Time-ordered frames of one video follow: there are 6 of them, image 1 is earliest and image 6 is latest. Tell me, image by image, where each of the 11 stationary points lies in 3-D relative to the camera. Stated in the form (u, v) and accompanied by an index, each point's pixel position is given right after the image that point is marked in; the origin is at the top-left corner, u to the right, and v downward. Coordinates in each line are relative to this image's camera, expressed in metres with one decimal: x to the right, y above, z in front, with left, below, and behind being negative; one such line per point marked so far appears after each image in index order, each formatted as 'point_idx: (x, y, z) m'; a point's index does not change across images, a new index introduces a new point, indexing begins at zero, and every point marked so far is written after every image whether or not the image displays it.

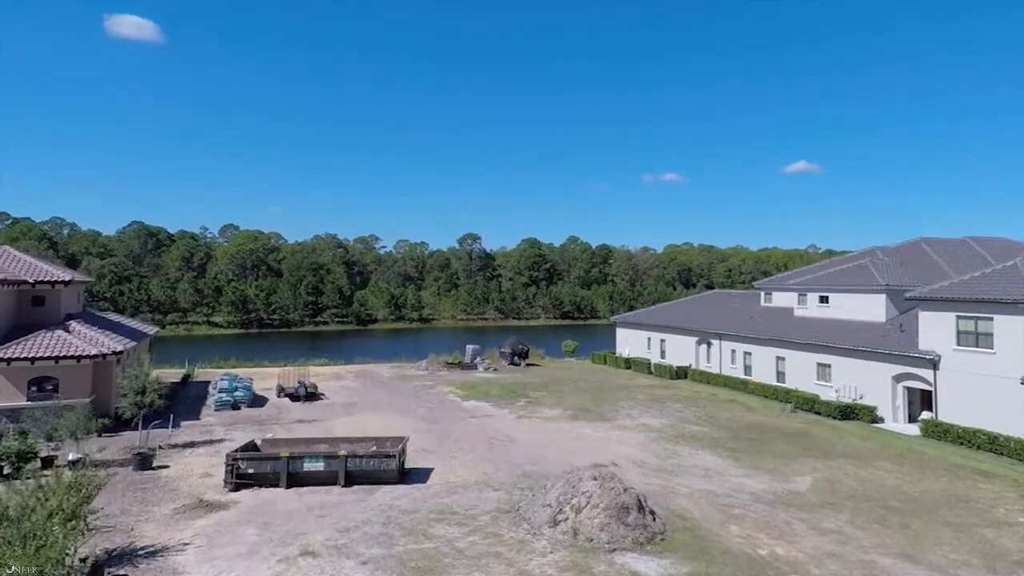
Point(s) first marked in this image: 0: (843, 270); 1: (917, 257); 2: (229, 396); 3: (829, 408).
0: (+9.2, +0.4, +18.8) m
1: (+11.1, +0.8, +18.4) m
2: (-6.6, -2.5, +15.7) m
3: (+7.2, -2.7, +15.2) m
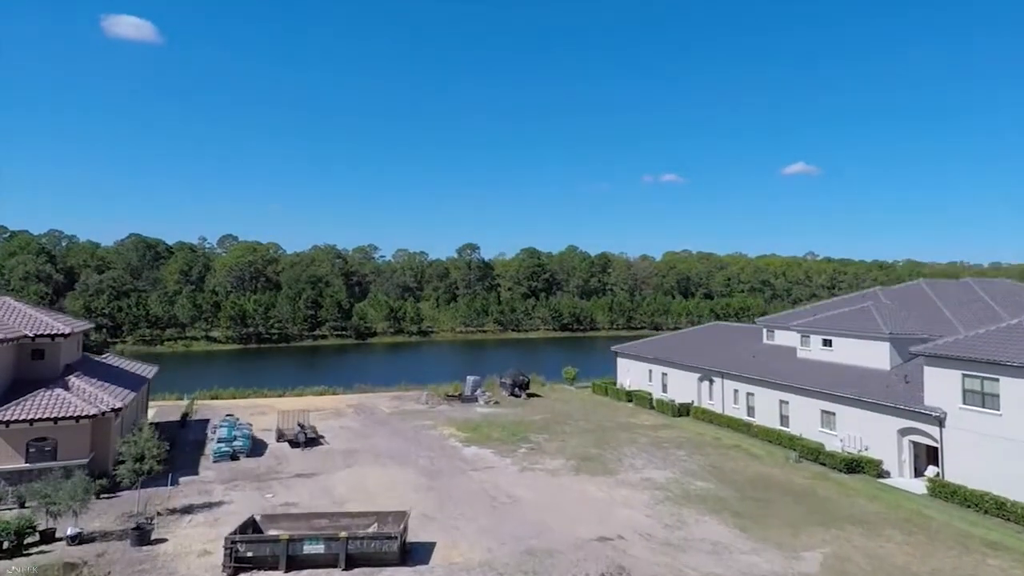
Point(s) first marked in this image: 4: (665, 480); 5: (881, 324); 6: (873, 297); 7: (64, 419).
0: (+9.3, -0.7, +18.6) m
1: (+11.2, -0.3, +18.3) m
2: (-6.6, -3.7, +15.5) m
3: (+7.2, -3.9, +15.0) m
4: (+3.2, -4.1, +14.1) m
5: (+9.3, -0.9, +17.0) m
6: (+10.2, -0.3, +19.0) m
7: (-8.5, -2.5, +12.7) m
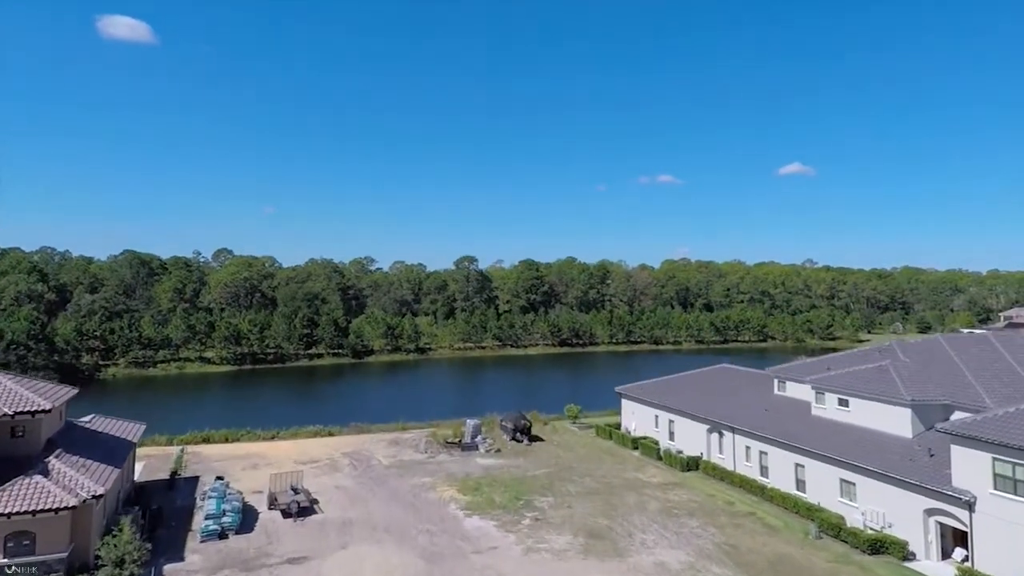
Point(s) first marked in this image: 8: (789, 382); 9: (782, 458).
0: (+9.4, -2.2, +17.9) m
1: (+11.3, -1.8, +17.6) m
2: (-6.5, -5.2, +14.7) m
3: (+7.3, -5.4, +14.3) m
4: (+3.3, -5.6, +13.3) m
5: (+9.4, -2.4, +16.2) m
6: (+10.3, -1.8, +18.3) m
7: (-8.4, -4.0, +11.9) m
8: (+8.3, -2.8, +19.9) m
9: (+7.1, -4.5, +17.6) m
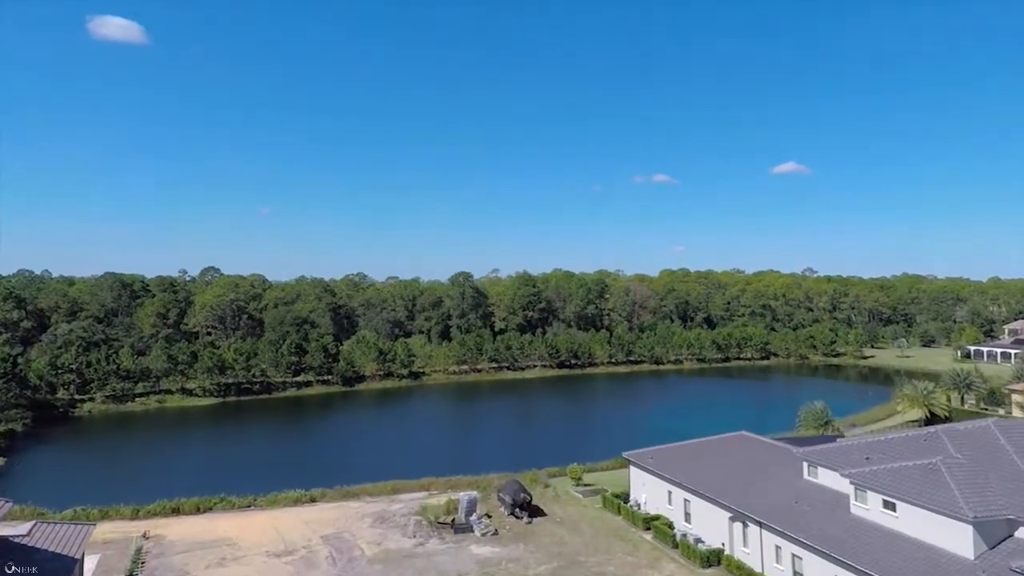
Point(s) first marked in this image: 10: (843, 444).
0: (+9.3, -4.2, +15.8) m
1: (+11.3, -3.8, +15.5) m
2: (-6.5, -7.2, +12.5) m
3: (+7.4, -7.3, +12.1) m
4: (+3.3, -7.6, +11.2) m
5: (+9.4, -4.4, +14.1) m
6: (+10.3, -3.8, +16.2) m
7: (-8.4, -6.0, +9.6) m
8: (+8.2, -4.8, +17.8) m
9: (+7.1, -6.5, +15.5) m
10: (+8.9, -4.1, +18.0) m
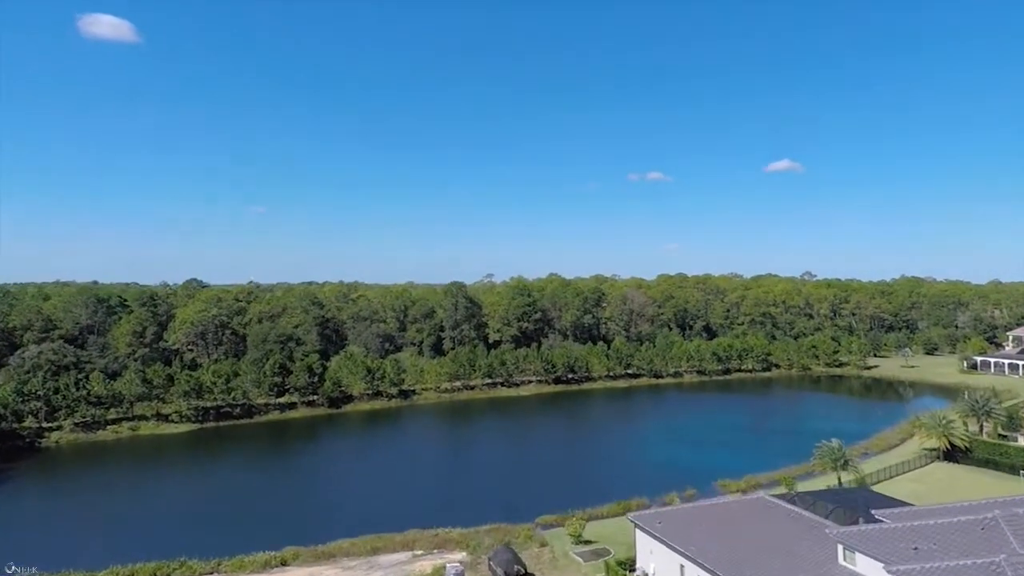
0: (+9.2, -5.6, +13.4) m
1: (+11.1, -5.1, +13.1) m
2: (-6.6, -8.6, +10.0) m
3: (+7.2, -8.7, +9.8) m
4: (+3.2, -9.0, +8.8) m
5: (+9.2, -5.8, +11.7) m
6: (+10.1, -5.2, +13.8) m
7: (-8.5, -7.5, +7.2) m
8: (+8.0, -6.2, +15.4) m
9: (+6.9, -7.8, +13.1) m
10: (+8.7, -5.5, +15.6) m
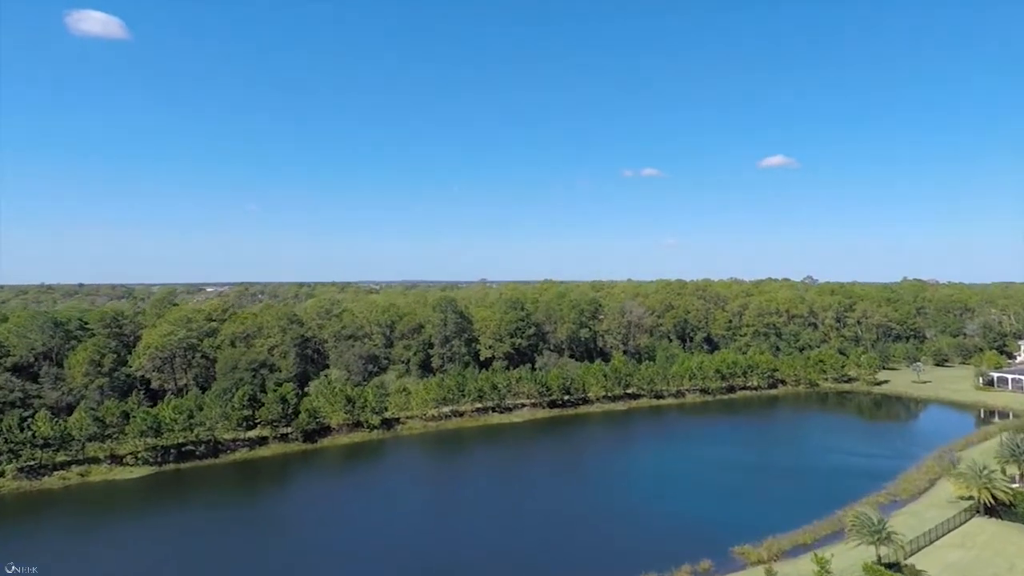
0: (+8.7, -7.4, +9.3) m
1: (+10.6, -7.0, +9.0) m
2: (-7.0, -10.6, +5.8) m
3: (+6.8, -10.6, +5.7) m
4: (+2.8, -10.9, +4.7) m
5: (+8.8, -7.7, +7.6) m
6: (+9.7, -7.0, +9.7) m
7: (-8.9, -9.4, +3.0) m
8: (+7.6, -8.0, +11.3) m
9: (+6.5, -9.7, +9.0) m
10: (+8.2, -7.3, +11.5) m
